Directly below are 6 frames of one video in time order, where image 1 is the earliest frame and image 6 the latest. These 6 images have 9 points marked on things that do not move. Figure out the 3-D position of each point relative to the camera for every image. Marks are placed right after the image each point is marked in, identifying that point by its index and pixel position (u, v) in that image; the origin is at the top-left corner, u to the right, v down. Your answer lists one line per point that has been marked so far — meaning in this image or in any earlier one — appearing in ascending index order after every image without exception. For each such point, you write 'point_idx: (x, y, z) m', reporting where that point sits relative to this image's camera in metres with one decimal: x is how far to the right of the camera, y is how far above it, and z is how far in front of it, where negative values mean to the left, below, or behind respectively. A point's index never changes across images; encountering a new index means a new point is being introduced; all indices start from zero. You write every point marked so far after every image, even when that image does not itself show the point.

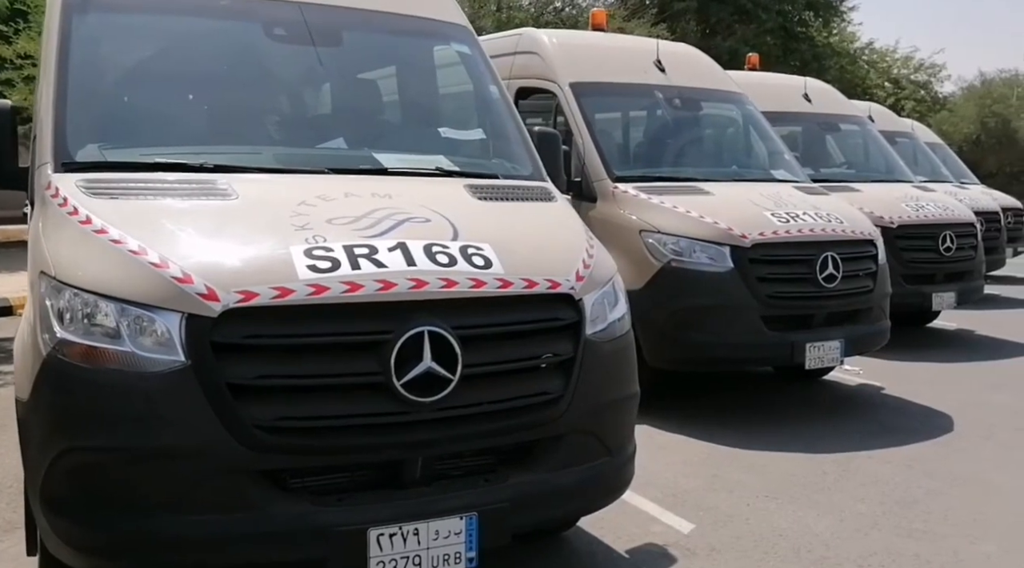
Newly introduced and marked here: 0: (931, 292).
0: (+4.0, -0.1, +8.4) m
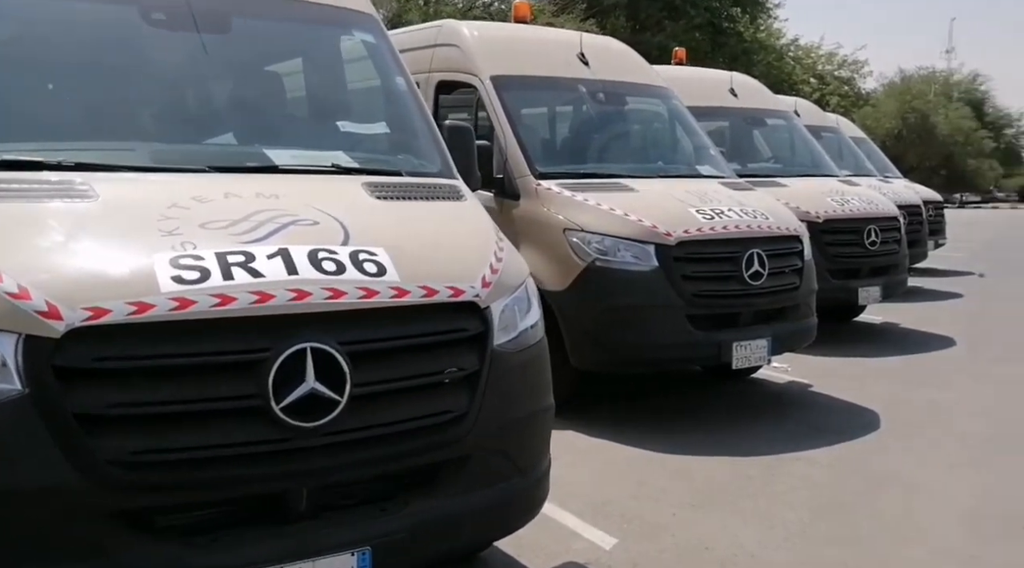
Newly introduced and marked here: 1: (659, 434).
0: (+3.3, 0.0, +8.5) m
1: (+0.9, -0.9, +5.6) m
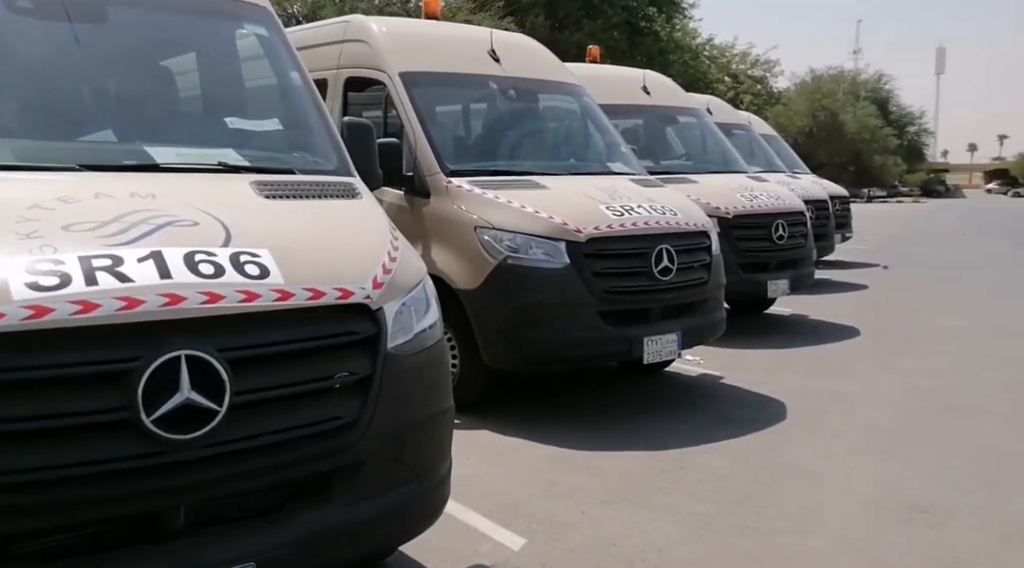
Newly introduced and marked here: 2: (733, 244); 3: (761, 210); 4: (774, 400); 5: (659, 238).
0: (+2.5, 0.0, +8.6) m
1: (+0.4, -0.9, +5.6) m
2: (+2.1, +0.4, +8.5) m
3: (+2.4, +0.7, +8.7) m
4: (+1.9, -0.8, +6.3) m
5: (+1.0, +0.3, +5.8) m
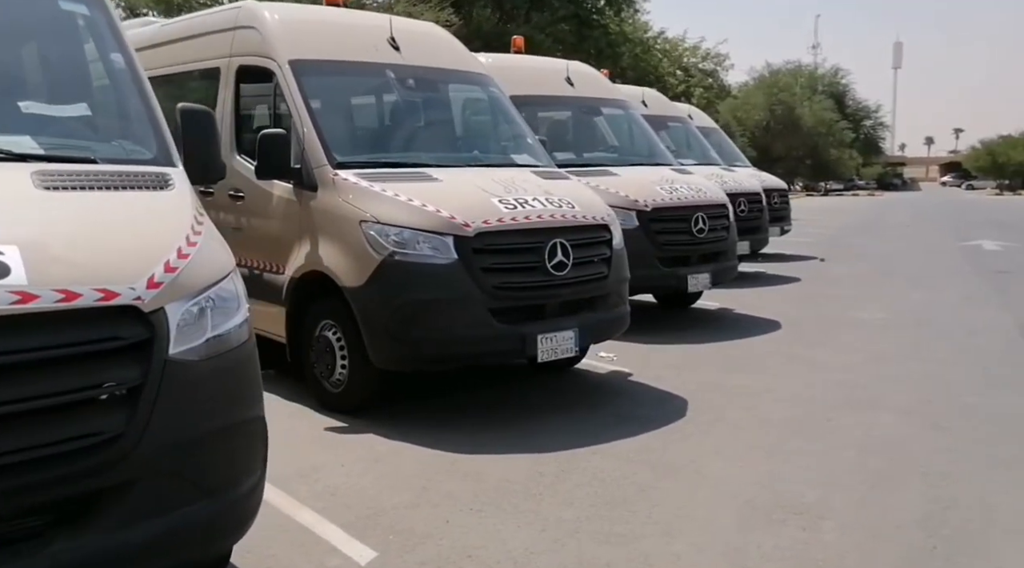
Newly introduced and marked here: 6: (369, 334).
0: (+1.7, +0.1, +8.5) m
1: (-0.3, -0.9, +5.4) m
2: (+1.3, +0.4, +8.3) m
3: (+1.6, +0.8, +8.5) m
4: (+1.2, -0.8, +6.1) m
5: (+0.3, +0.3, +5.6) m
6: (-0.9, -0.3, +5.4) m
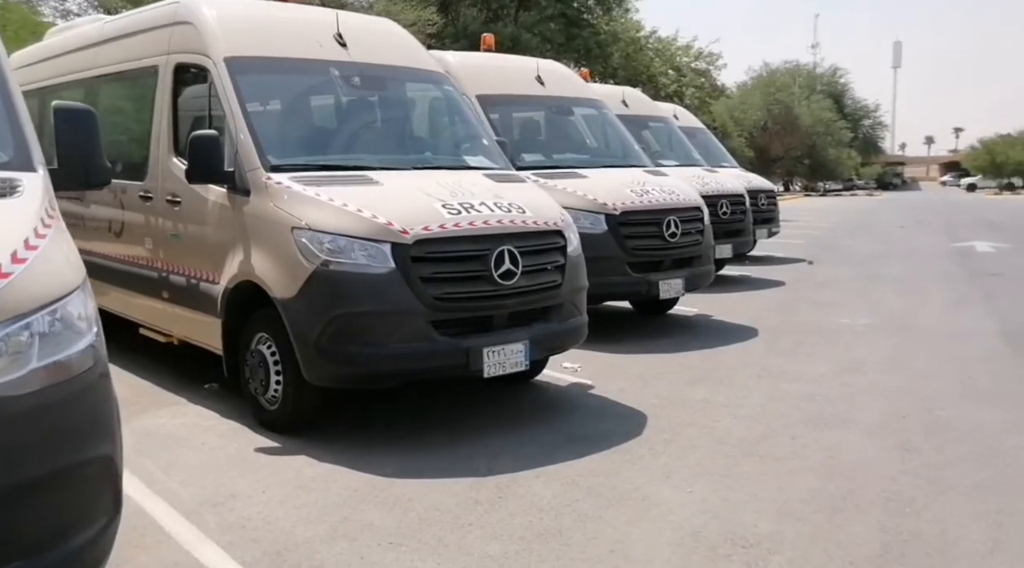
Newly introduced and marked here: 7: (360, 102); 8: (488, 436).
0: (+1.3, 0.0, +8.2) m
1: (-0.6, -1.0, +5.0) m
2: (+1.0, +0.4, +8.0) m
3: (+1.3, +0.7, +8.2) m
4: (+0.8, -0.8, +5.8) m
5: (-0.1, +0.3, +5.3) m
6: (-1.2, -0.4, +5.1) m
7: (-1.0, +1.3, +6.1) m
8: (-0.1, -0.9, +5.3) m
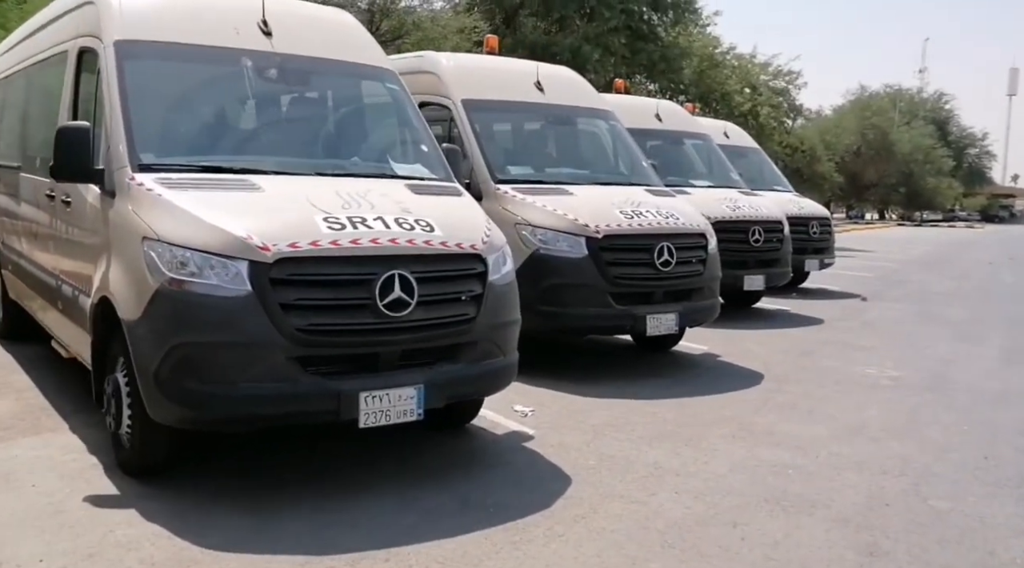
0: (+1.1, -0.2, +7.1) m
1: (-1.2, -1.1, +4.2) m
2: (+0.7, +0.1, +7.0) m
3: (+1.1, +0.4, +7.2) m
4: (+0.3, -1.0, +4.8) m
5: (-0.6, +0.1, +4.4) m
6: (-1.8, -0.5, +4.3) m
7: (-1.4, +1.1, +5.3) m
8: (-0.7, -1.1, +4.5) m
